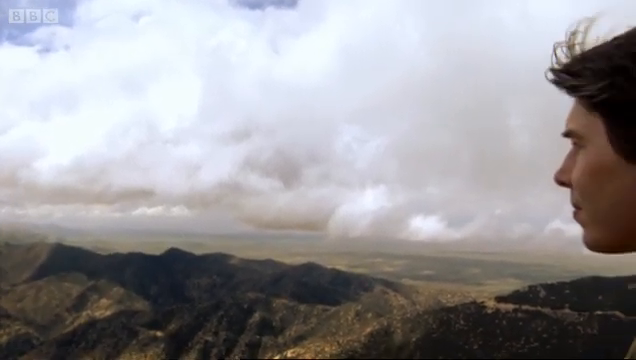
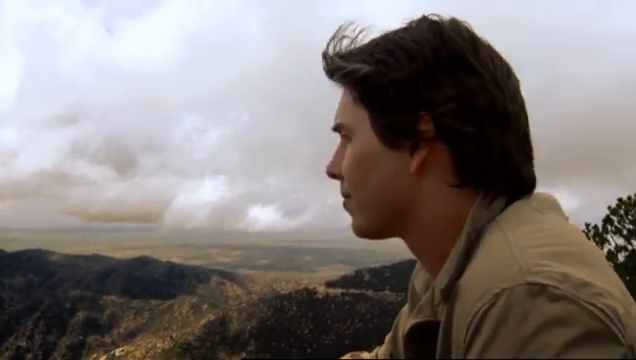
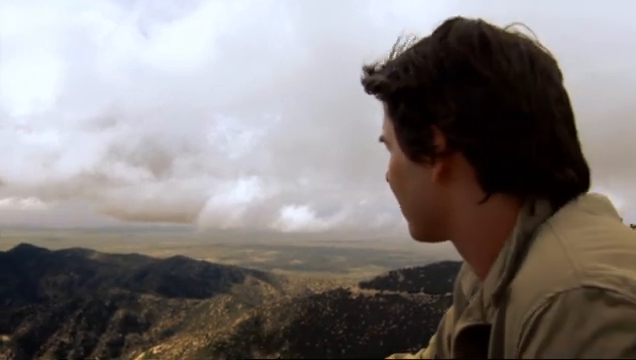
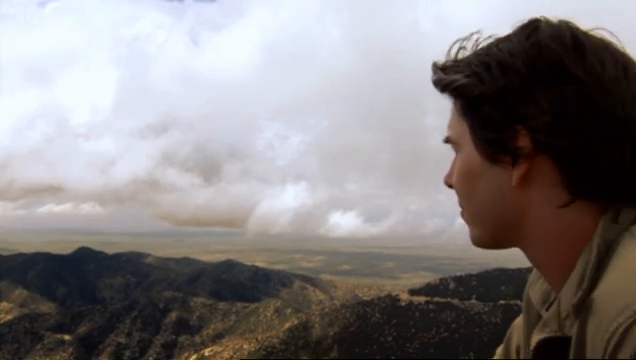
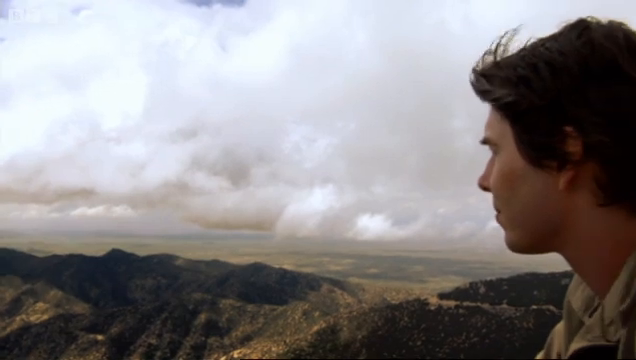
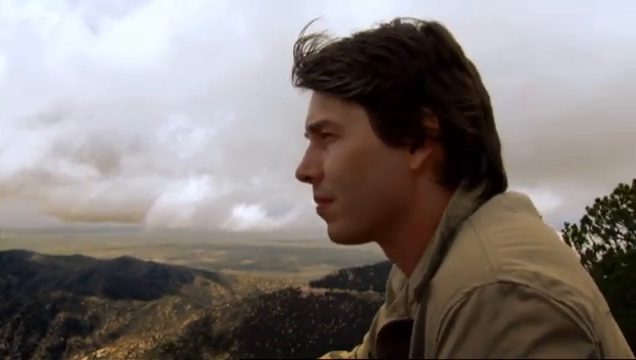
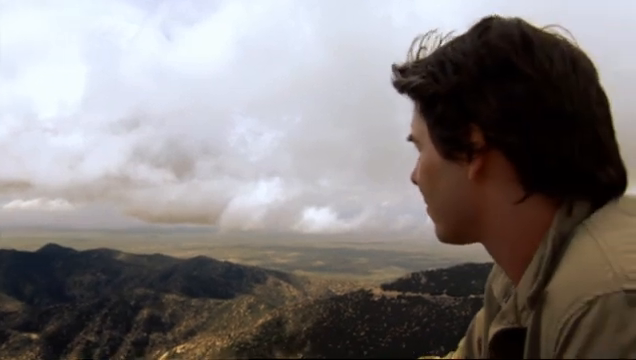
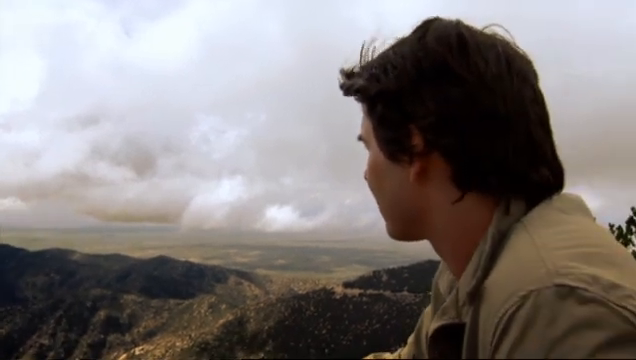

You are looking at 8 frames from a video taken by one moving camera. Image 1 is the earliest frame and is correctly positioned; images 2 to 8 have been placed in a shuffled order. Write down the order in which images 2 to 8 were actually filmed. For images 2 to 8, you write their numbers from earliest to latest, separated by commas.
5, 4, 7, 3, 8, 2, 6
